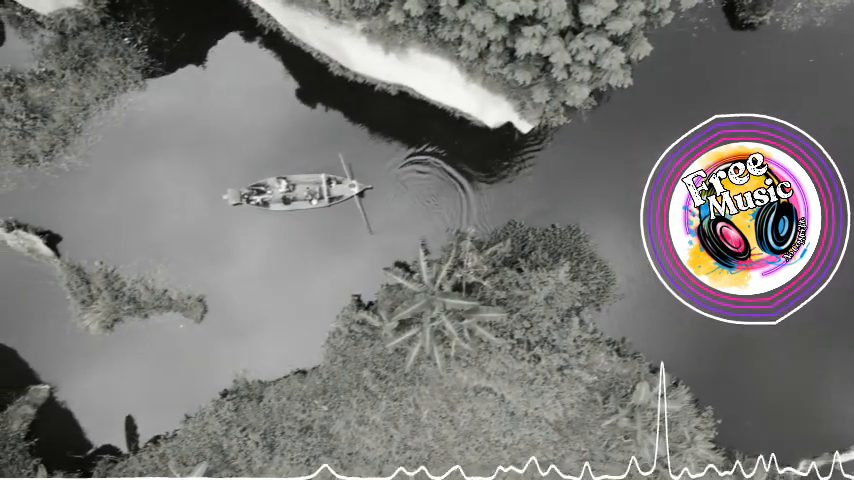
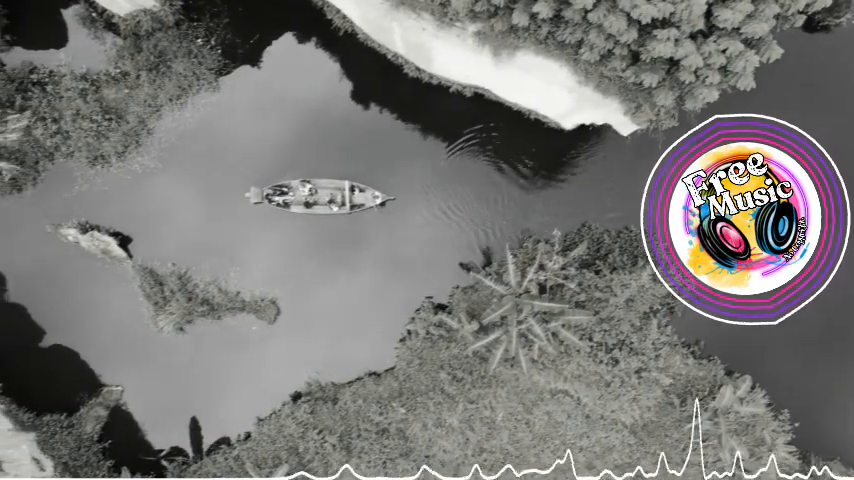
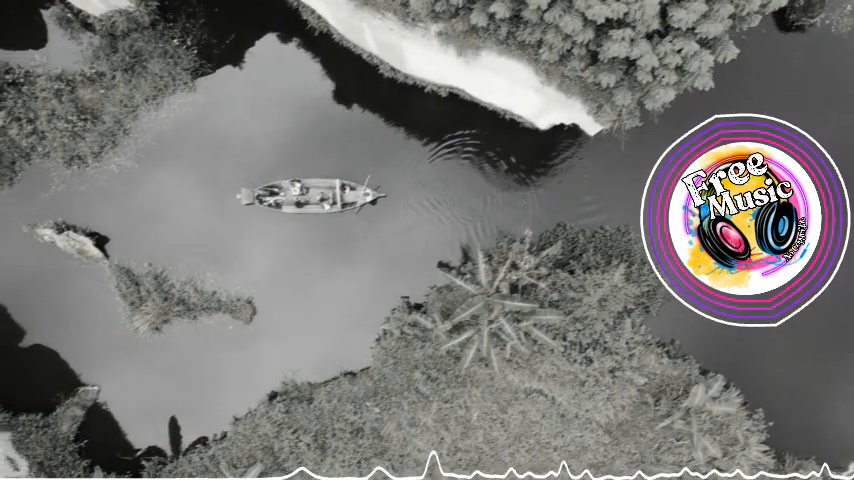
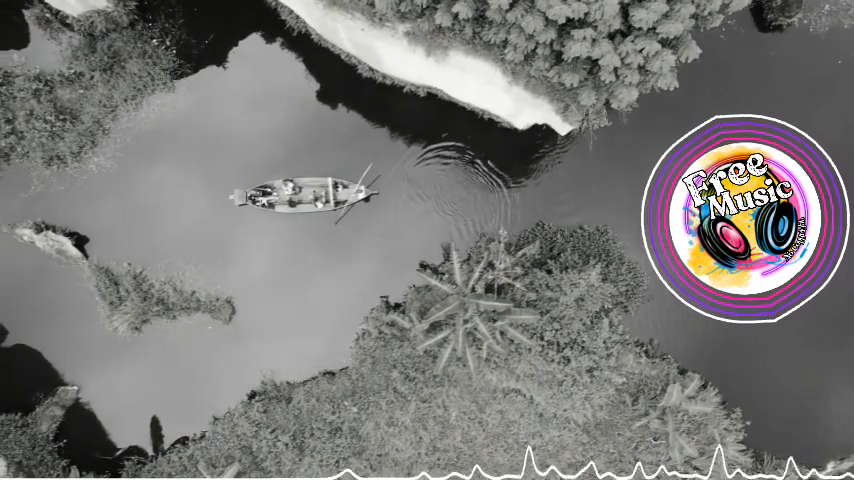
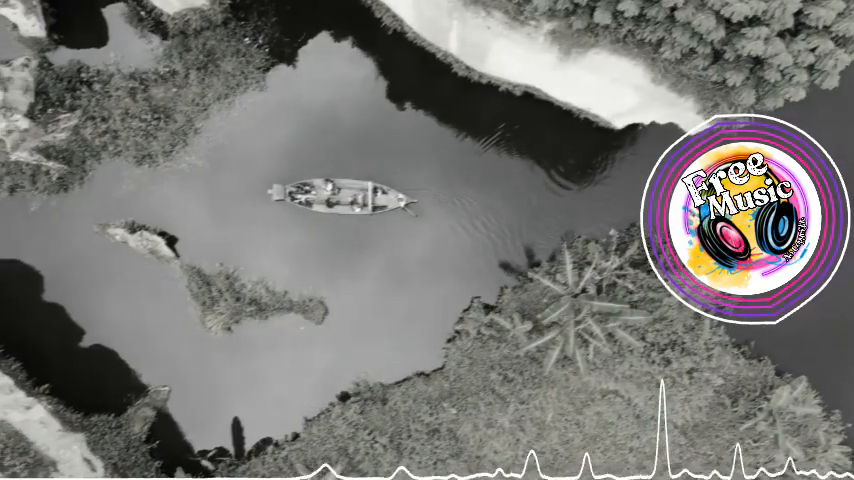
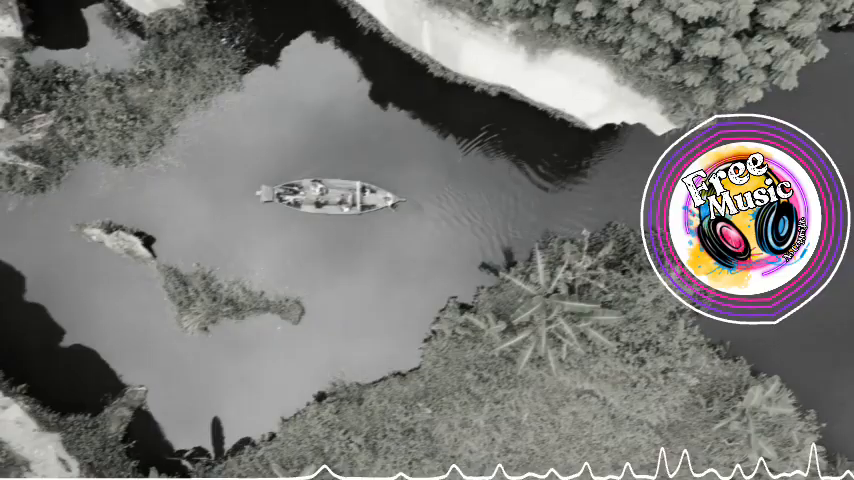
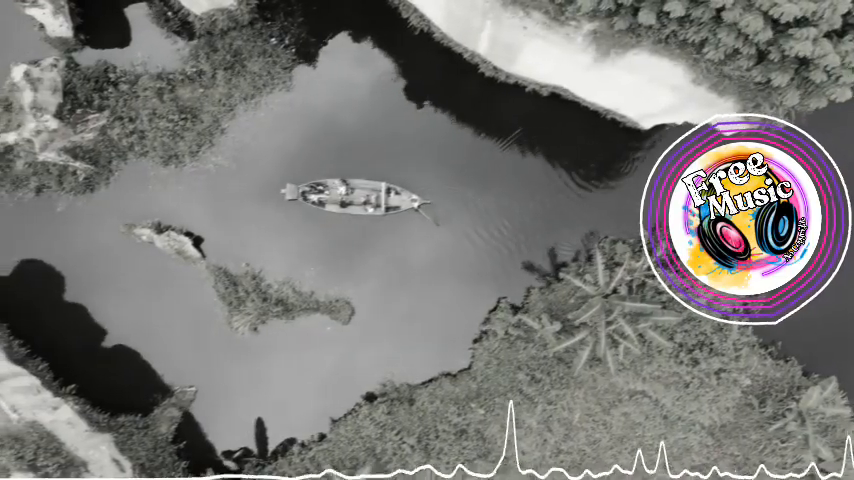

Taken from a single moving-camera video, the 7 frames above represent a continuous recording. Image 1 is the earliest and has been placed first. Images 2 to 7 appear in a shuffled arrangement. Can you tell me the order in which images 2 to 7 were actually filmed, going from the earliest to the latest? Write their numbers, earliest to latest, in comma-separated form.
4, 3, 2, 6, 5, 7
